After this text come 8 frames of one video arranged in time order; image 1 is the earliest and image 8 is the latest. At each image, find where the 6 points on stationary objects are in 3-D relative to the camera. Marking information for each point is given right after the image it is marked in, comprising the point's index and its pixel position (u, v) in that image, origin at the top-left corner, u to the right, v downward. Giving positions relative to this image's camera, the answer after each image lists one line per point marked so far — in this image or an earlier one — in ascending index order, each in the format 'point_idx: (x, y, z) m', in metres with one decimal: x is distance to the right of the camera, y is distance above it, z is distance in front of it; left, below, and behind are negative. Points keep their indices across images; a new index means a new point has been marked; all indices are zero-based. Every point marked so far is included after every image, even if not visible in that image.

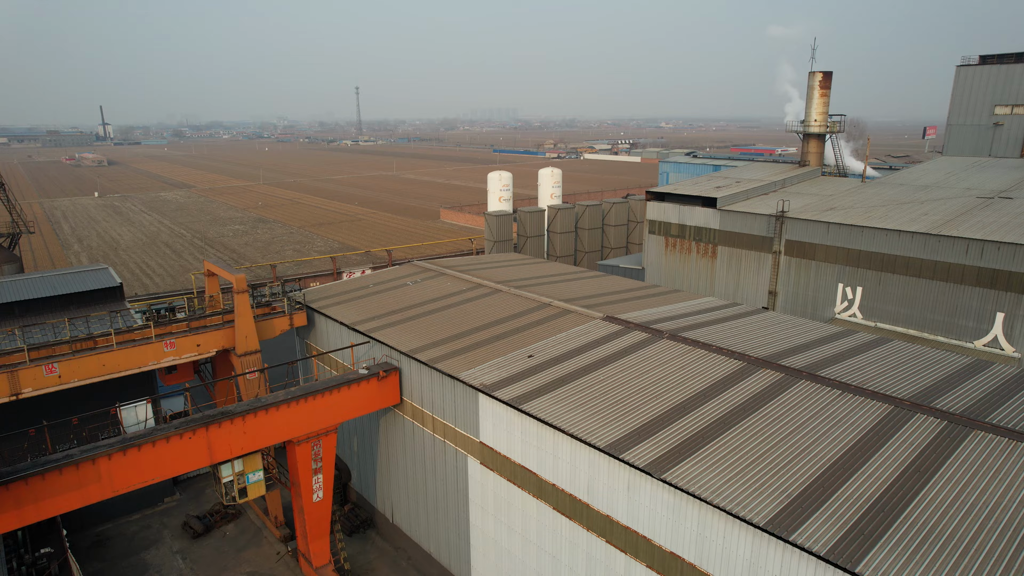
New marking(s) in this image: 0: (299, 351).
0: (-5.4, -1.6, +17.2) m
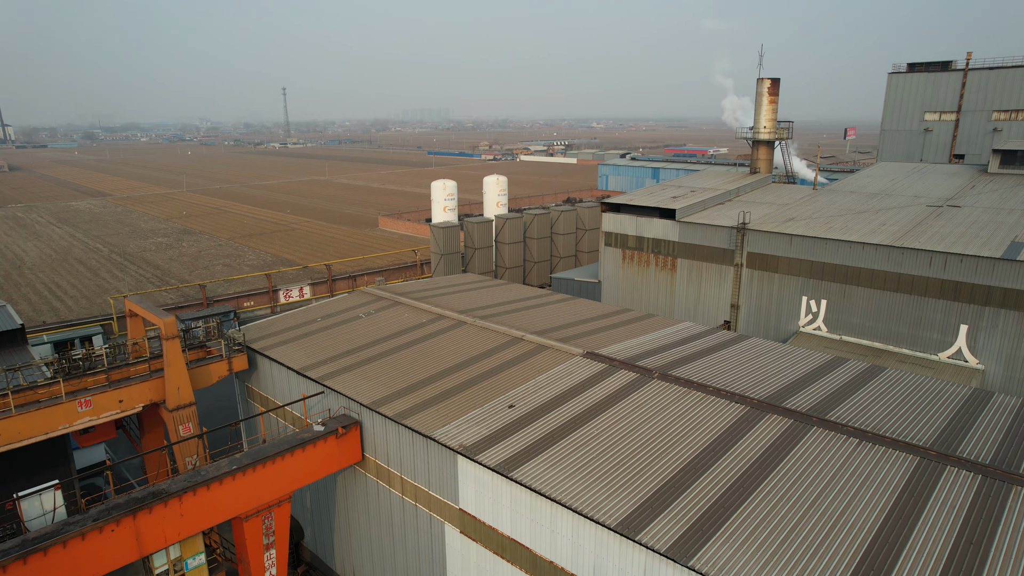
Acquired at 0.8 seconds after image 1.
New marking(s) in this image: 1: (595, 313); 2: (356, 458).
0: (-6.2, -2.5, +15.3) m
1: (+2.0, -0.6, +16.2) m
2: (-2.8, -3.0, +11.8) m
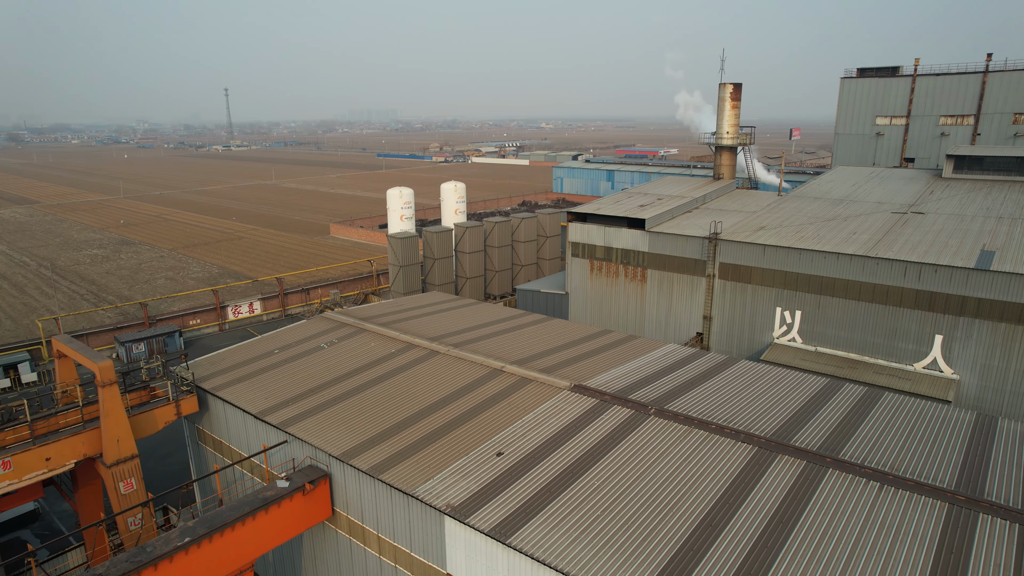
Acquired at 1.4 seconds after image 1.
0: (-6.7, -3.1, +13.8) m
1: (+1.4, -1.1, +15.4) m
2: (-3.0, -3.6, +10.6) m
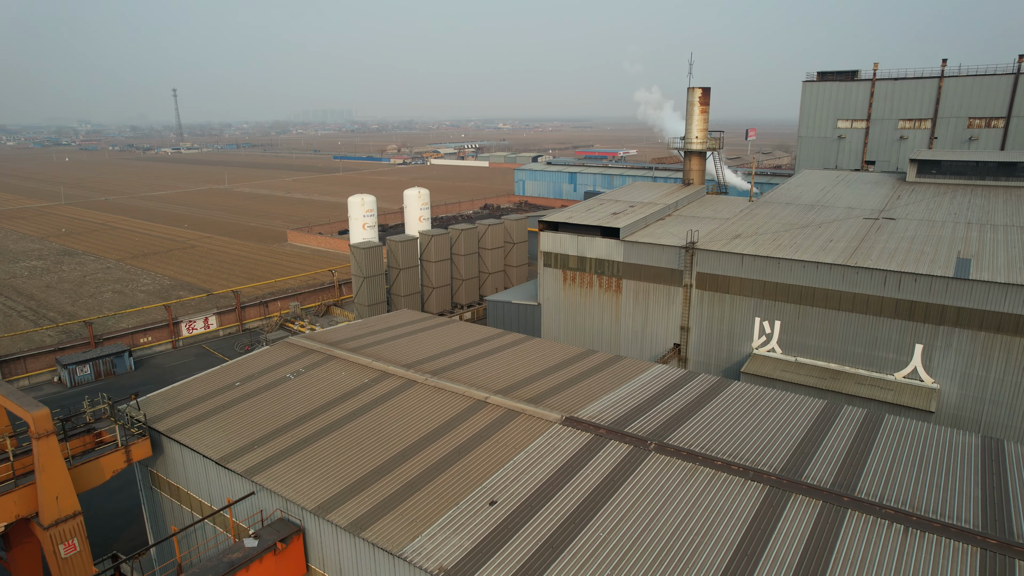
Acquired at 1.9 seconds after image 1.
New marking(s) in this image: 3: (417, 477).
0: (-7.0, -3.7, +12.6) m
1: (+1.0, -1.5, +14.6) m
2: (-3.1, -4.1, +9.6) m
3: (-1.4, -2.7, +9.7) m
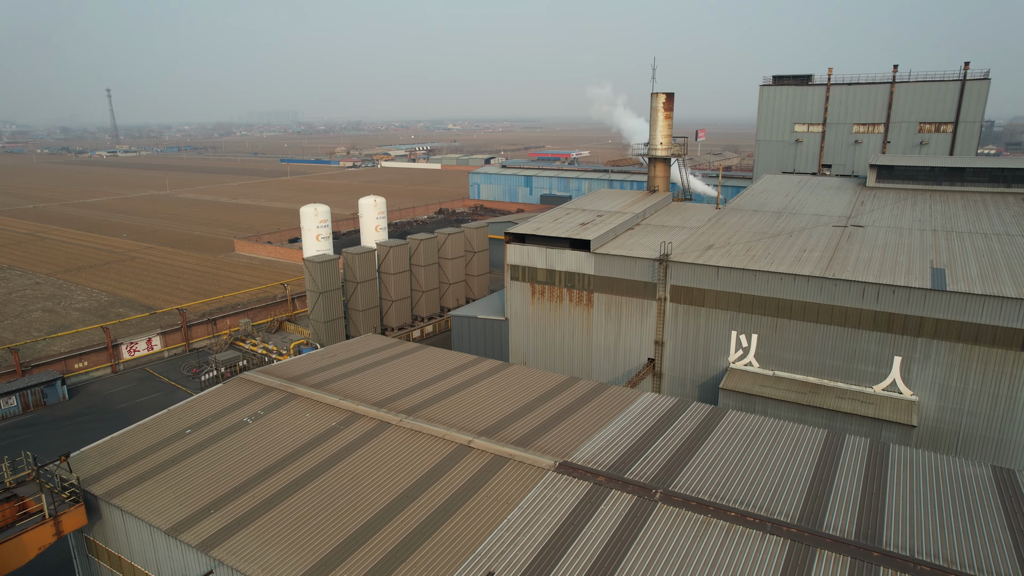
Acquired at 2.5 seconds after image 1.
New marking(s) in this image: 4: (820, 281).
0: (-7.2, -4.3, +11.1) m
1: (+0.6, -2.1, +13.6) m
2: (-3.1, -4.7, +8.4) m
3: (-1.4, -3.3, +8.6) m
4: (+8.6, +0.2, +18.7) m
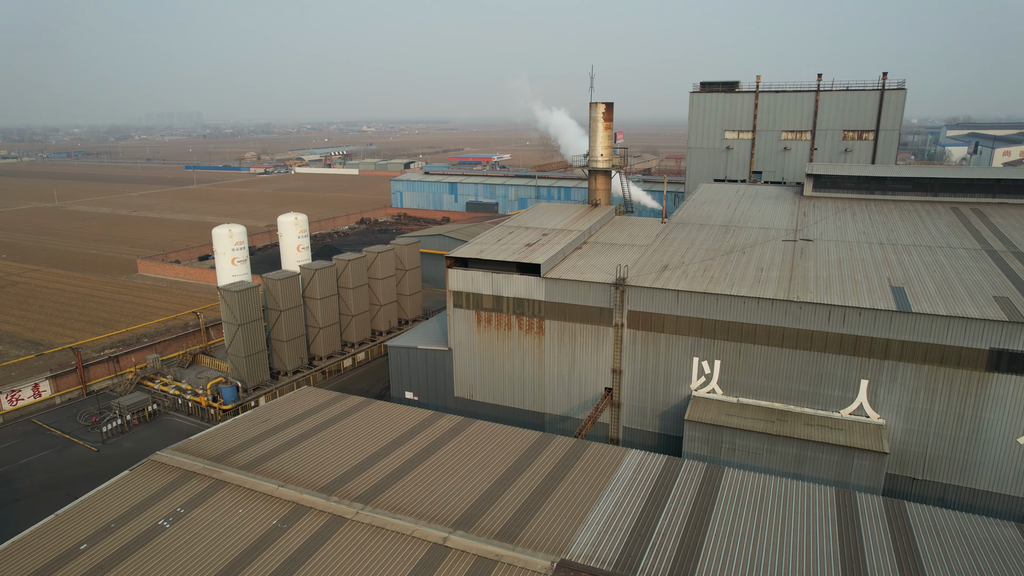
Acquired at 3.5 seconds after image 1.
0: (-7.3, -5.4, +8.5) m
1: (0.0, -2.9, +12.0) m
2: (-2.9, -5.6, +6.3) m
3: (-1.4, -4.2, +6.8) m
4: (+7.3, -0.4, +18.0) m
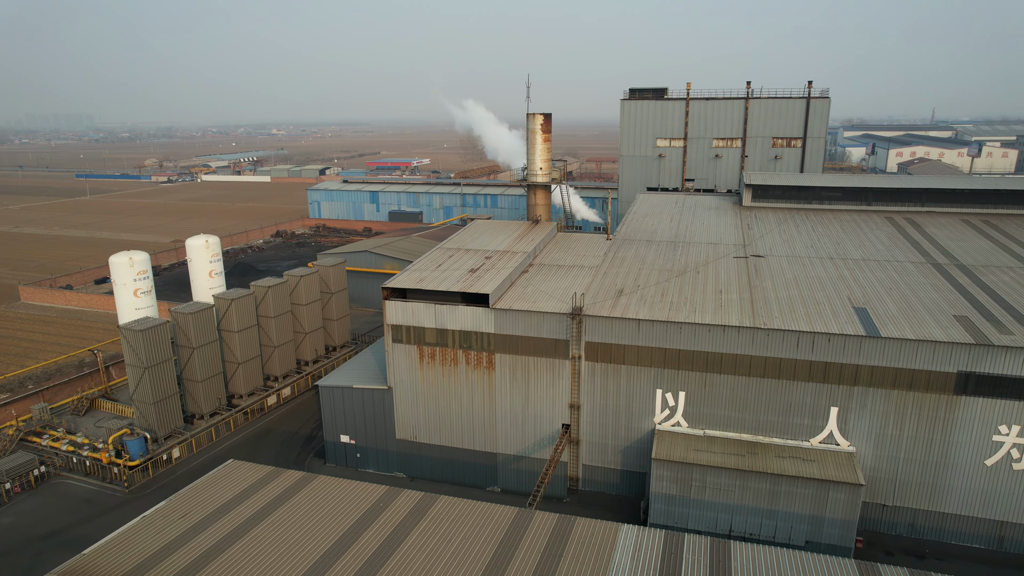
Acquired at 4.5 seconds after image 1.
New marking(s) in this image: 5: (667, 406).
0: (-7.2, -6.6, +5.9) m
1: (-0.4, -3.8, +10.2) m
2: (-2.5, -6.6, +4.3) m
3: (-1.1, -5.1, +4.9) m
4: (+6.1, -1.1, +17.1) m
5: (+4.2, -3.2, +18.2) m
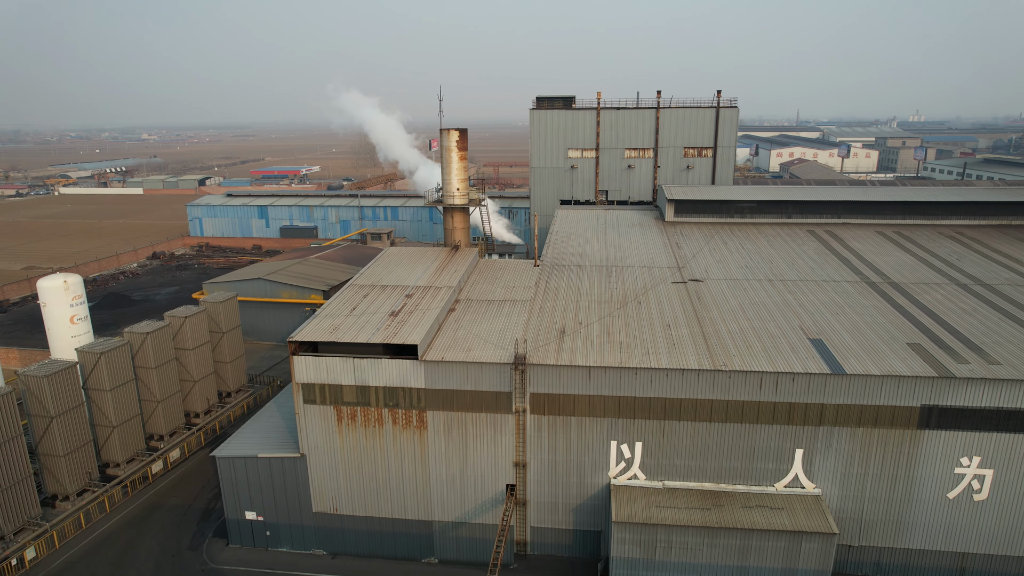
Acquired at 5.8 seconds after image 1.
0: (-6.5, -8.0, +2.7) m
1: (-0.6, -5.0, +7.9) m
2: (-1.7, -7.8, +1.7) m
3: (-0.4, -6.3, +2.5) m
4: (+4.7, -2.0, +15.7) m
5: (+2.7, -4.2, +16.5) m
